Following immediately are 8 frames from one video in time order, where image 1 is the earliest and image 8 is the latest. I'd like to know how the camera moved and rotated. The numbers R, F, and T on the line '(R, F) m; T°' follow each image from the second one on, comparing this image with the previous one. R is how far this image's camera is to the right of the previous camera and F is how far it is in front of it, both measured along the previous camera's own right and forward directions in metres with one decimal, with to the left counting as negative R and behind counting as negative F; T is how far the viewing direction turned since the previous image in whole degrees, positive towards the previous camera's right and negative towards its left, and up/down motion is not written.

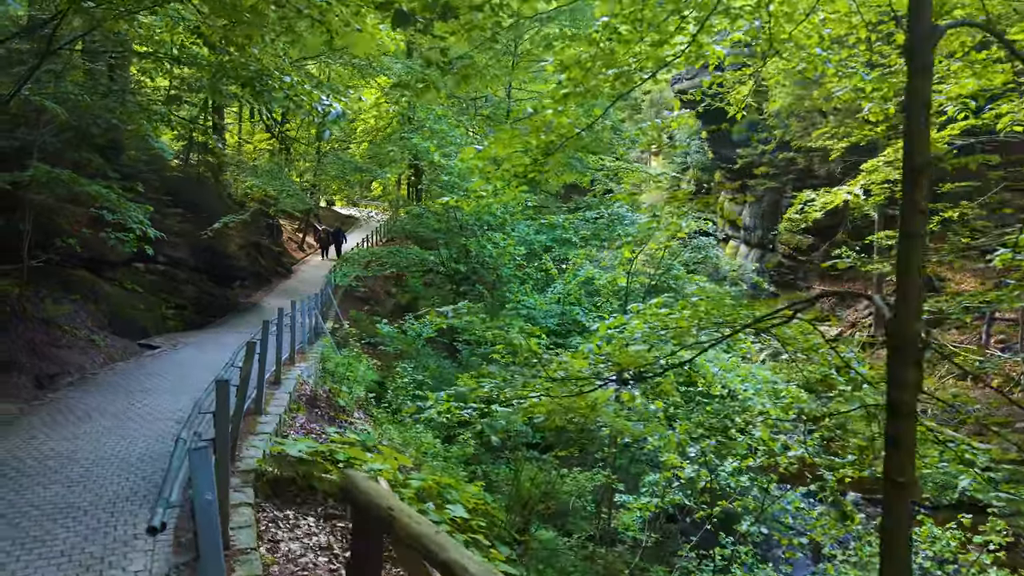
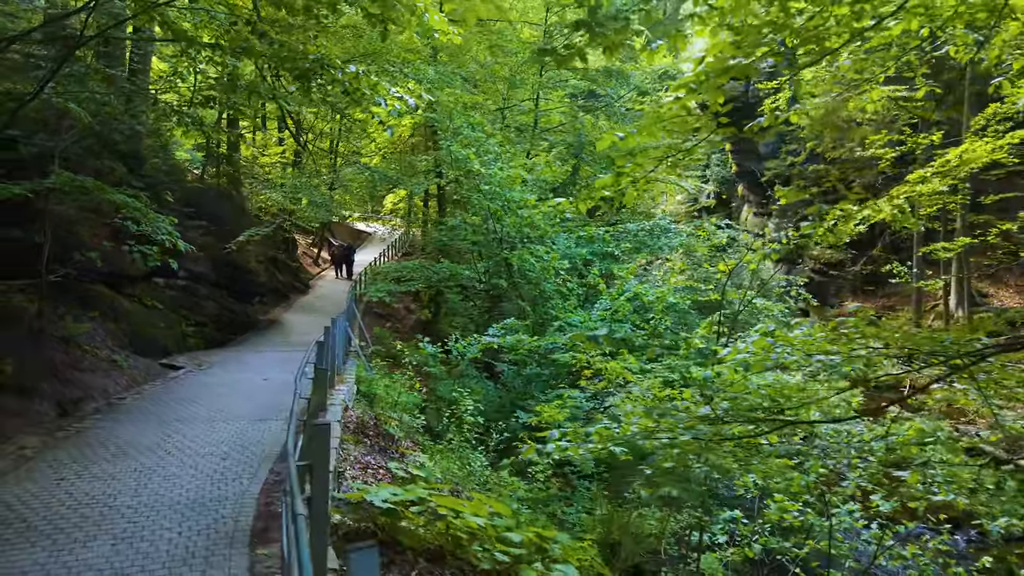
(-0.6, +0.7) m; 0°
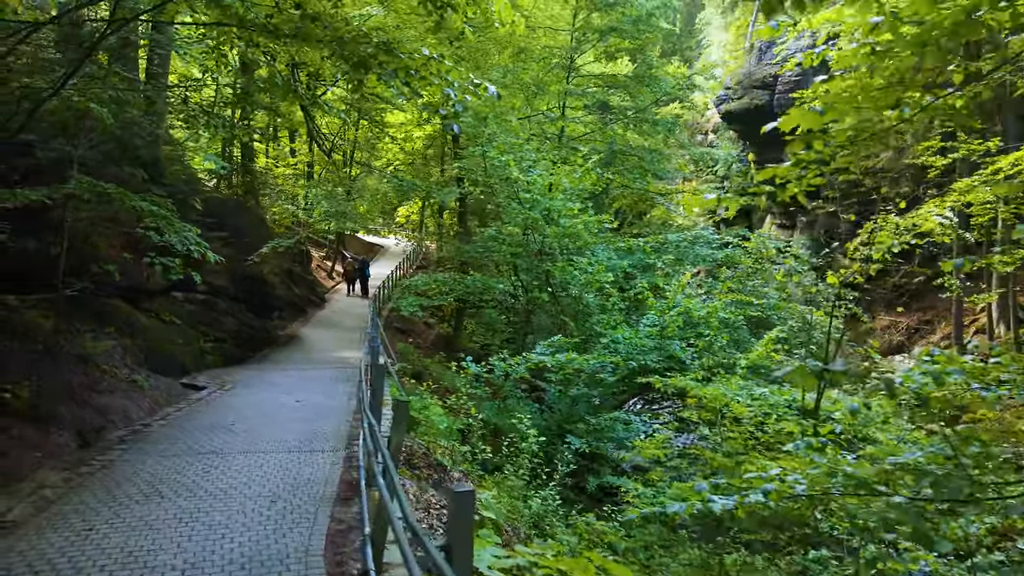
(-0.5, +0.6) m; 0°
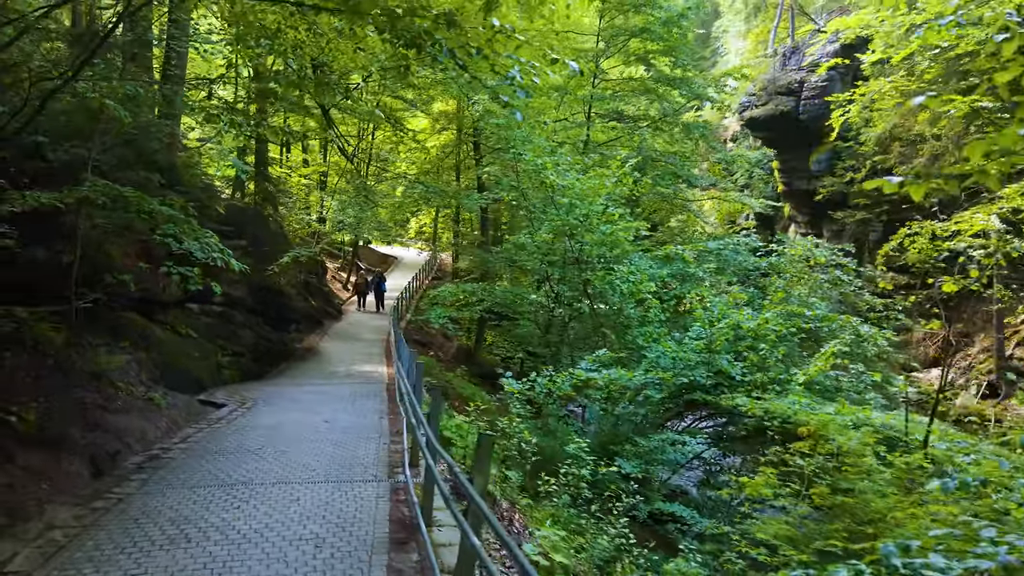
(-0.4, +0.6) m; -1°
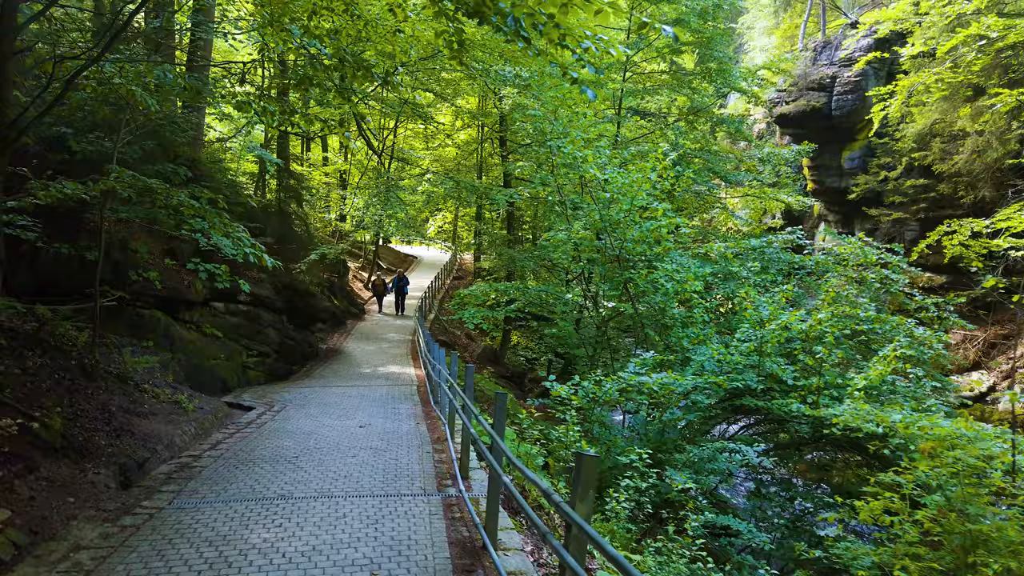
(-0.3, +0.4) m; -1°
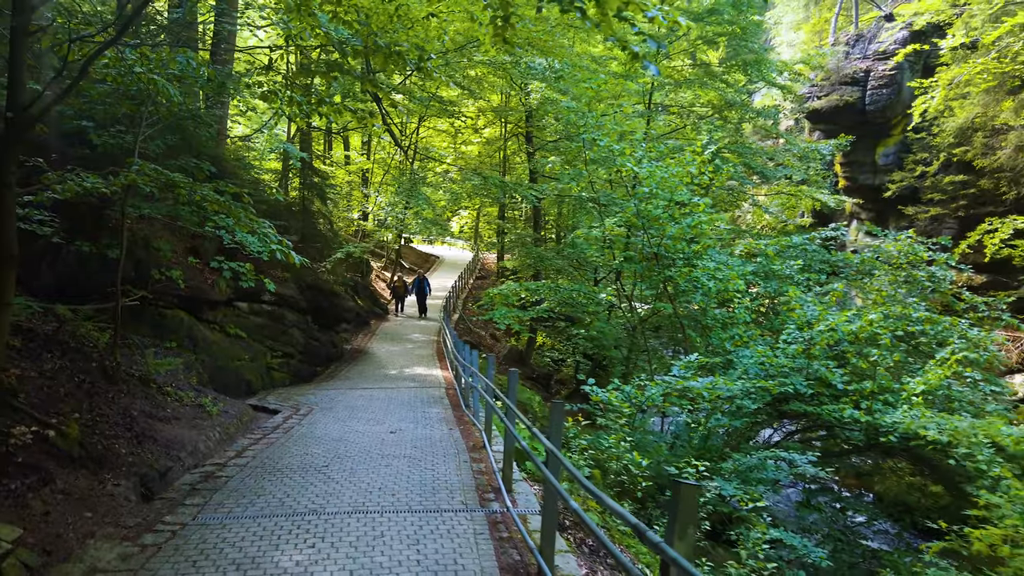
(-0.2, +0.4) m; -1°
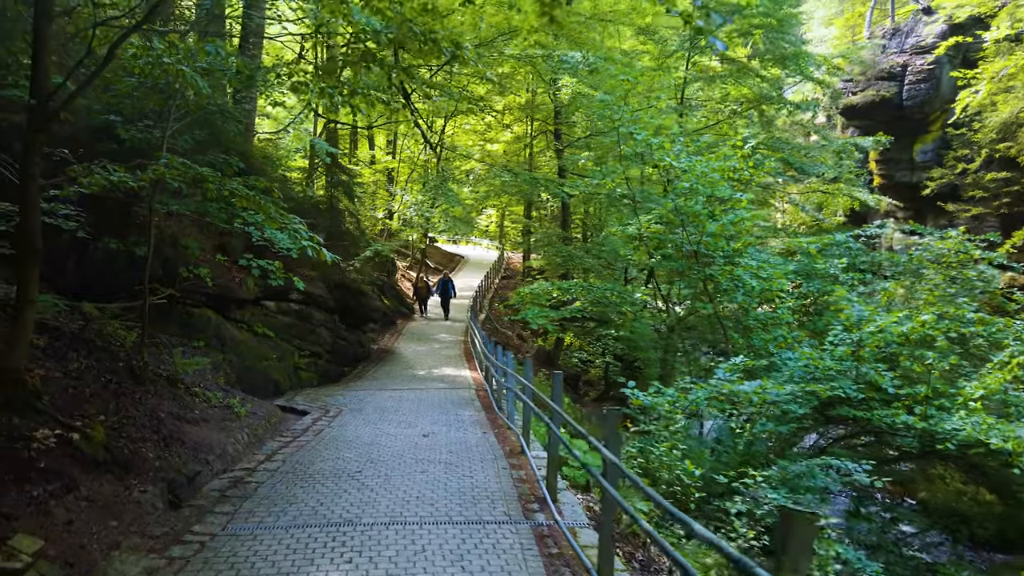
(-0.1, +0.3) m; -2°
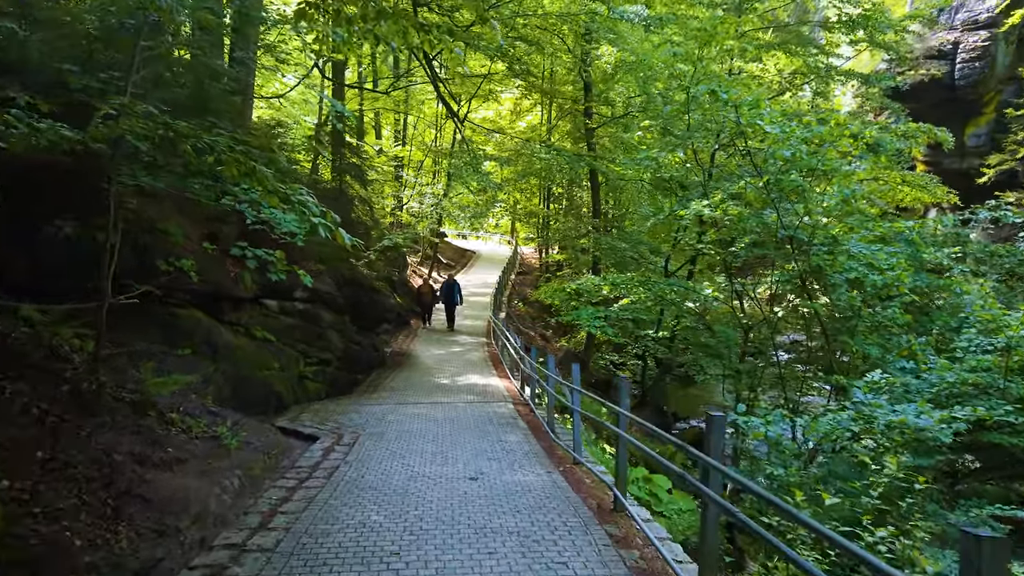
(-0.5, +1.5) m; 0°
